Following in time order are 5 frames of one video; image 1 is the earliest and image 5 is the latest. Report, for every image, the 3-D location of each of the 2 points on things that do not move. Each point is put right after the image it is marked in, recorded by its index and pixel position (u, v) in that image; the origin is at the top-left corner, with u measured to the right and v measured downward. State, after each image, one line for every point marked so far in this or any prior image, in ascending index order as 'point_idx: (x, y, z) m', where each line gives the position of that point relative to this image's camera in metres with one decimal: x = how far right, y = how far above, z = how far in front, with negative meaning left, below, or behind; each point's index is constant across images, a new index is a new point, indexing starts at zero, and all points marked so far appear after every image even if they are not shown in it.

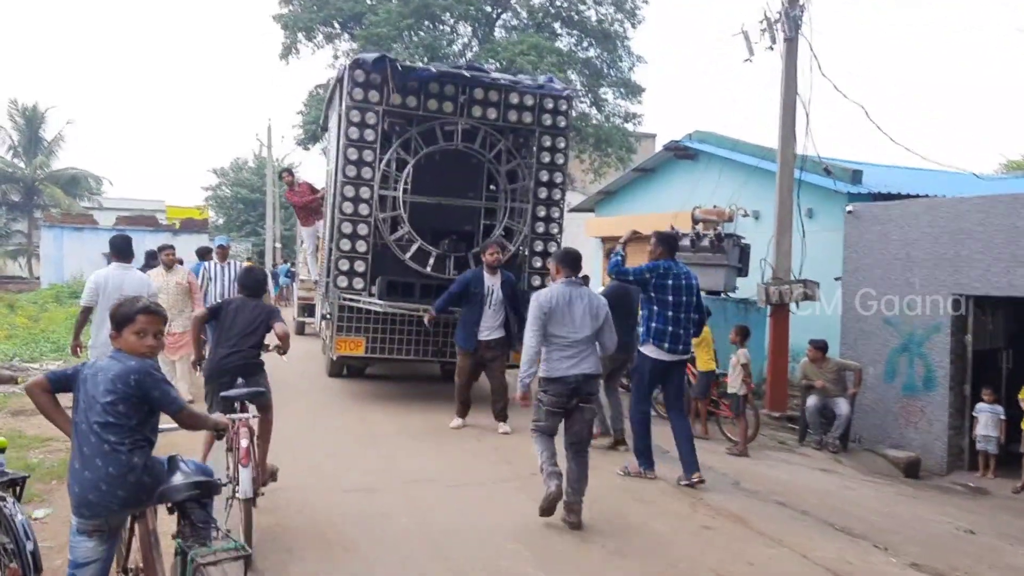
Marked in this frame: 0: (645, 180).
0: (+2.3, +2.0, +14.7) m
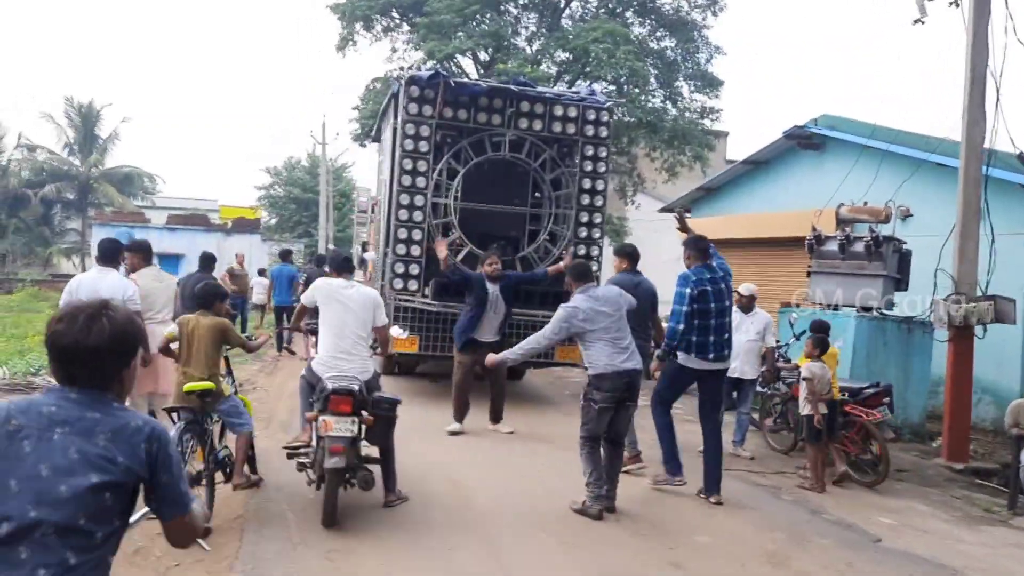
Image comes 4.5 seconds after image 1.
0: (+3.7, +1.8, +12.7) m
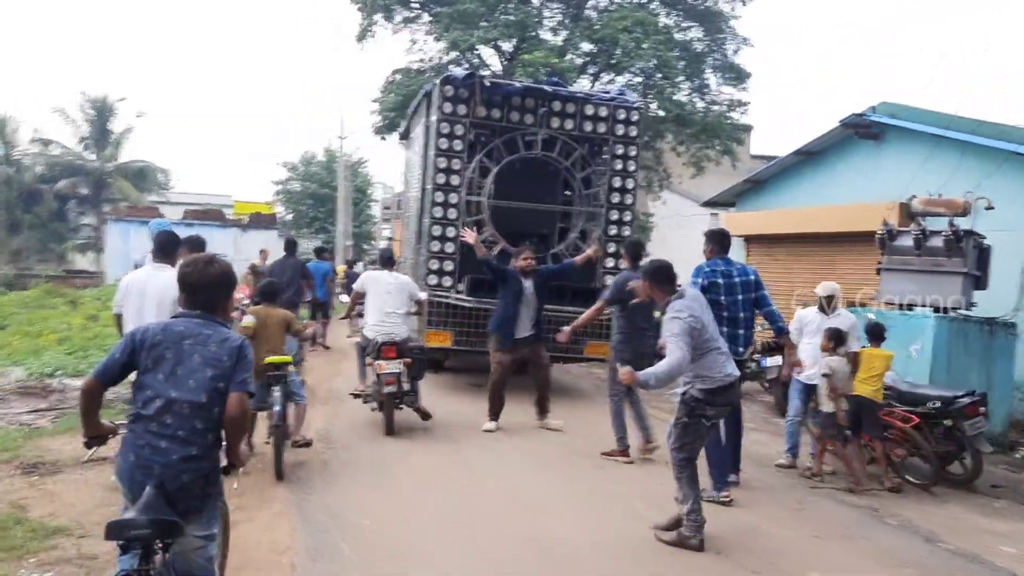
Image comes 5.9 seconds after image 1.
0: (+4.3, +1.8, +12.0) m
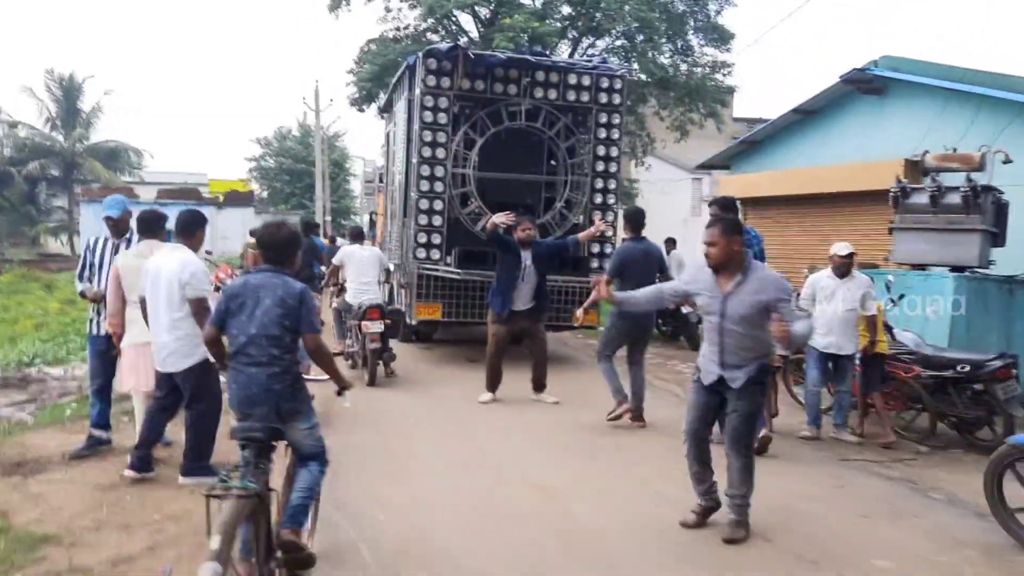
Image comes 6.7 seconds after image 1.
0: (+4.1, +2.3, +11.7) m
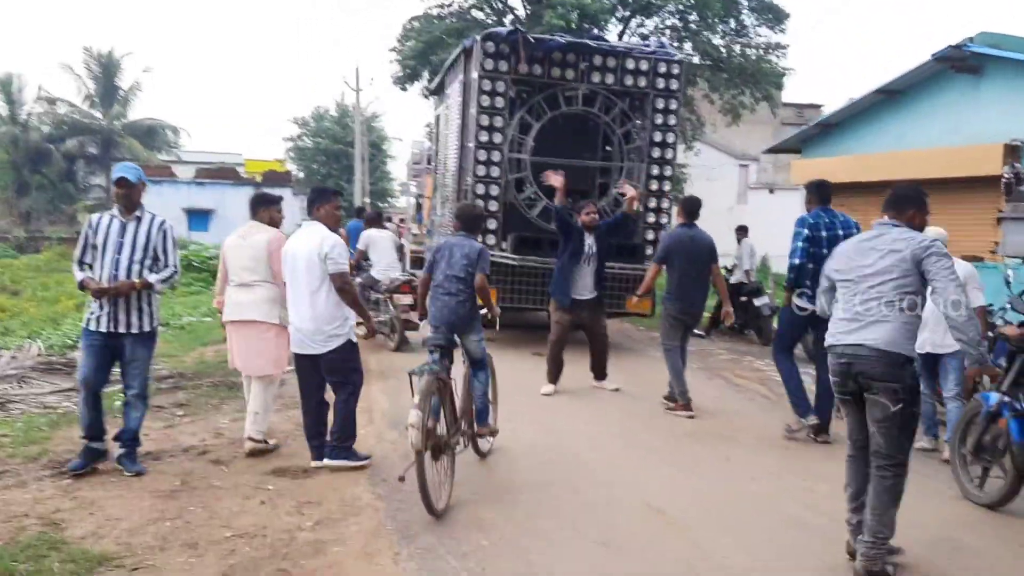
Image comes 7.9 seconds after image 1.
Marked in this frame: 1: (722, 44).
0: (+5.0, +2.4, +10.9) m
1: (+5.2, +6.0, +19.5) m
